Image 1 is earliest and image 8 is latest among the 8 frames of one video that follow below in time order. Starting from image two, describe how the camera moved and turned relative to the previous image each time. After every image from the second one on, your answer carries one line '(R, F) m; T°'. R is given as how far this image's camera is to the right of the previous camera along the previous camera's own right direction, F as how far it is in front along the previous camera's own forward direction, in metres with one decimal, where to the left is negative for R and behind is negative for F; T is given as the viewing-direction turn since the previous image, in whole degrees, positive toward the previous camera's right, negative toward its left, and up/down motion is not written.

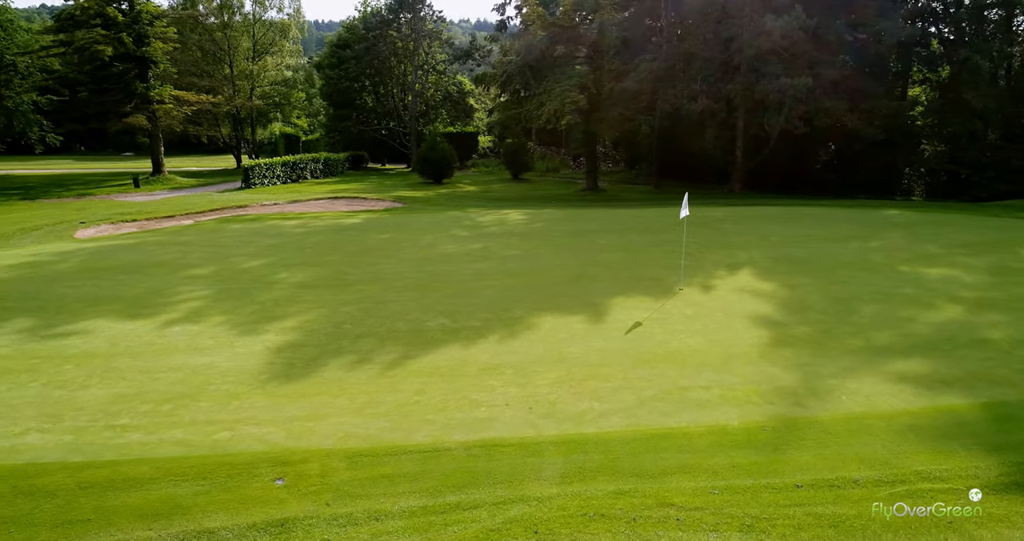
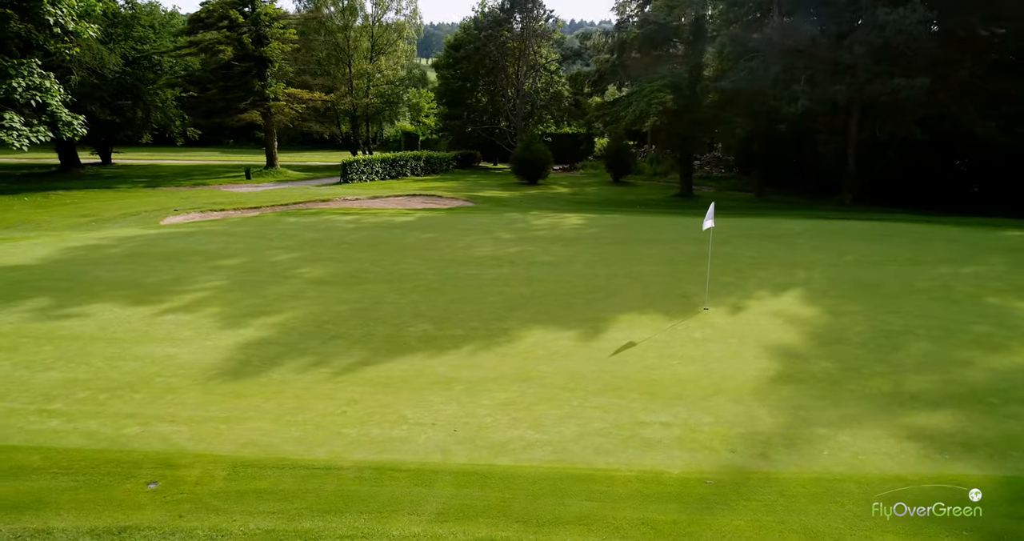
(+1.4, +0.6) m; -10°
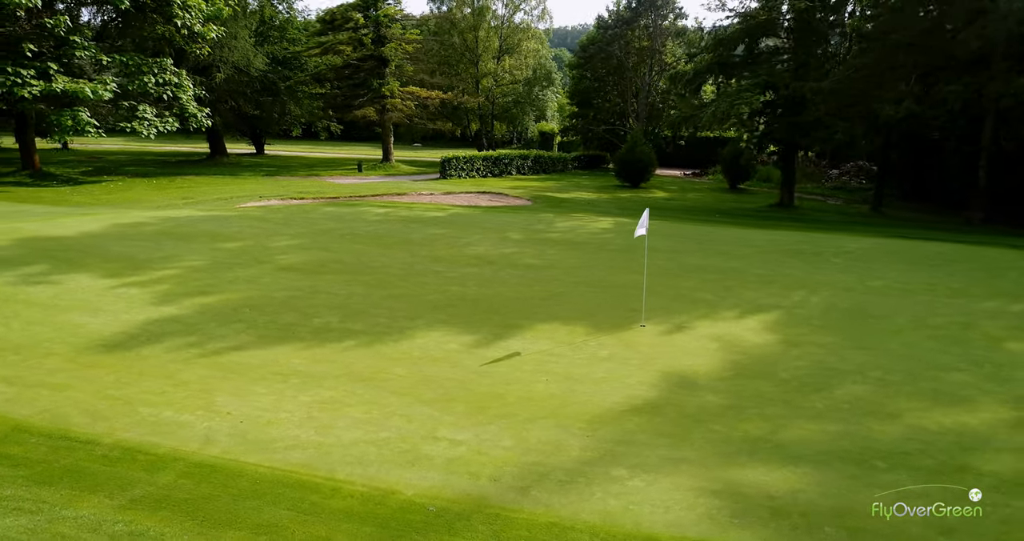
(+2.5, +0.6) m; -13°
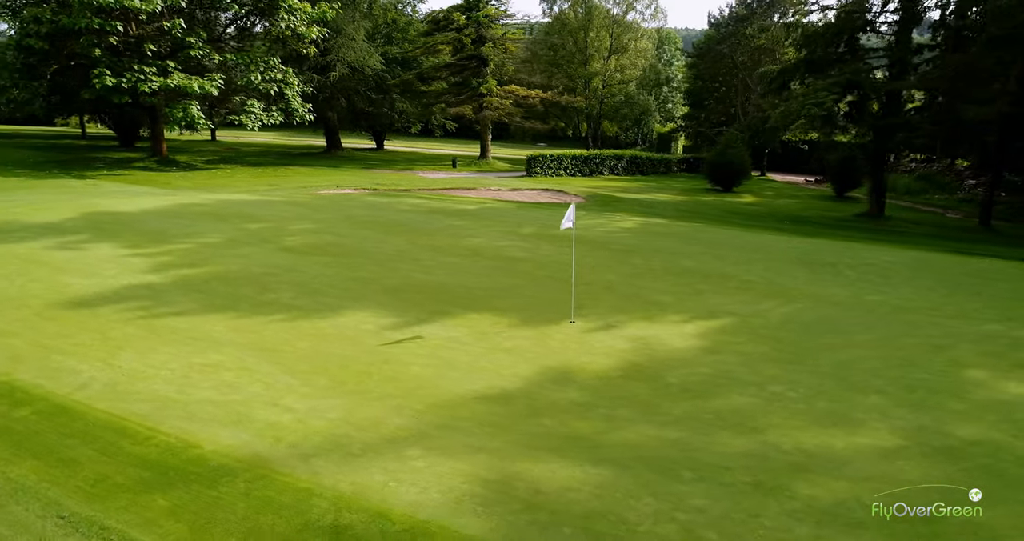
(+2.1, +0.1) m; -11°
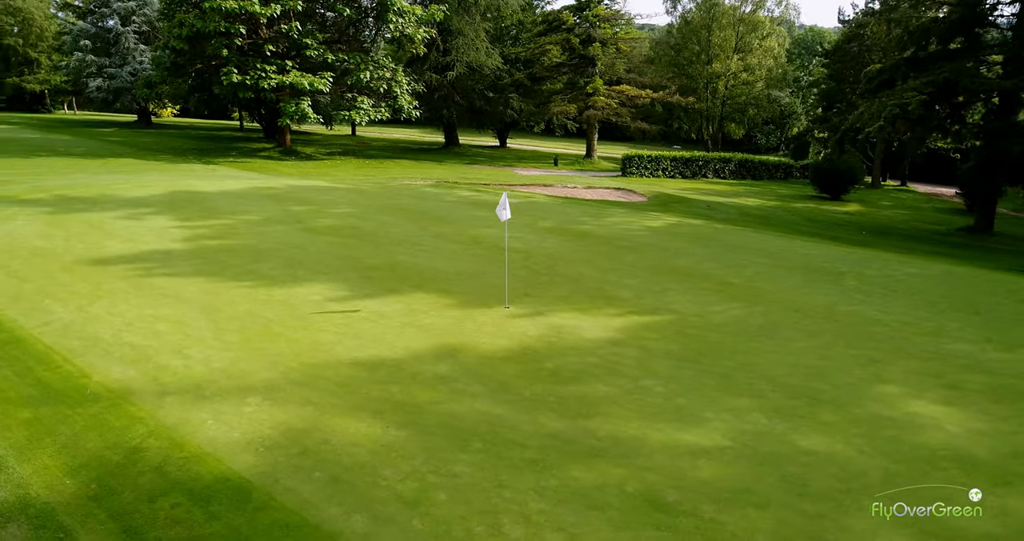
(+2.2, 0.0) m; -12°
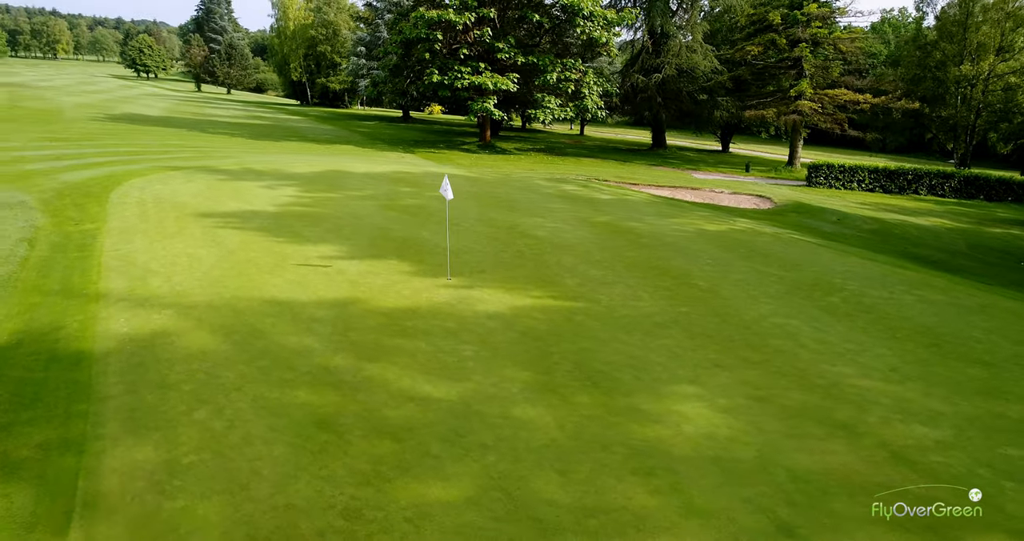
(+3.6, -0.1) m; -22°
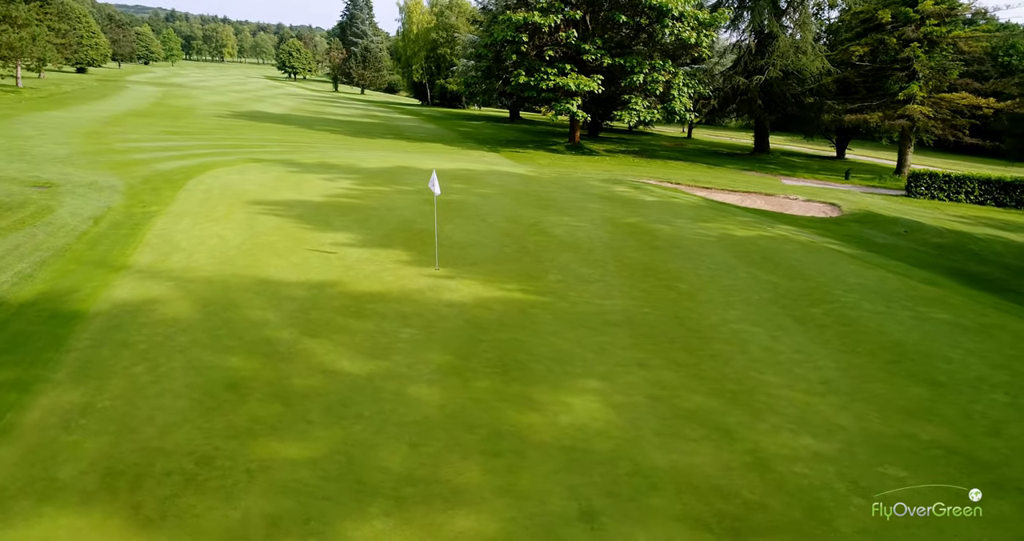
(+1.7, -0.1) m; -10°
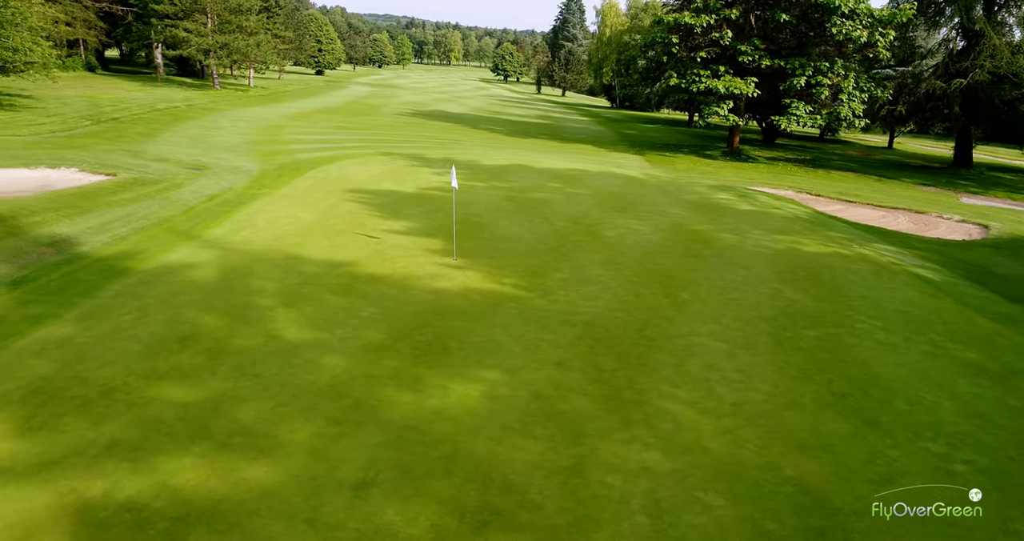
(+2.3, +0.2) m; -16°
